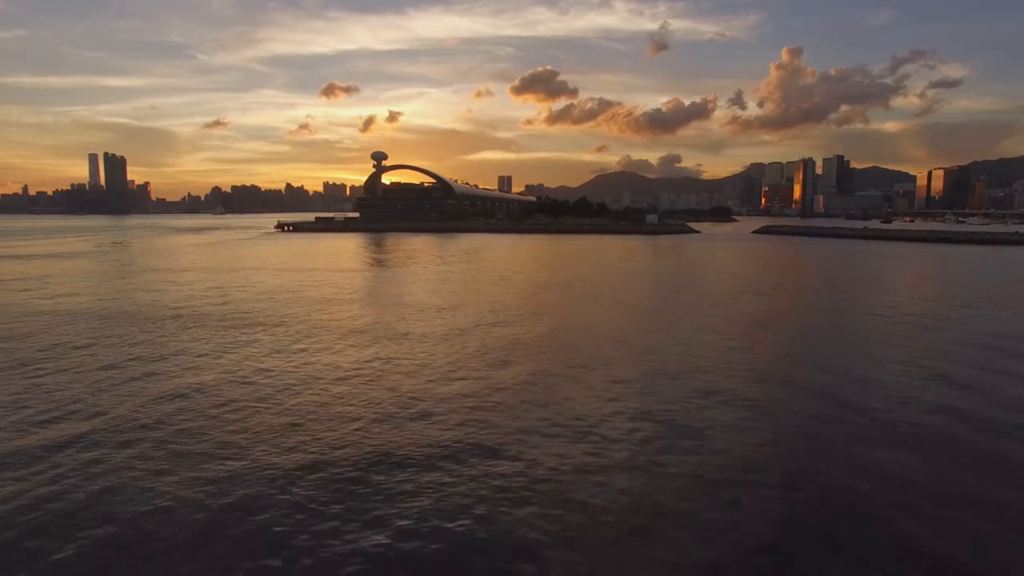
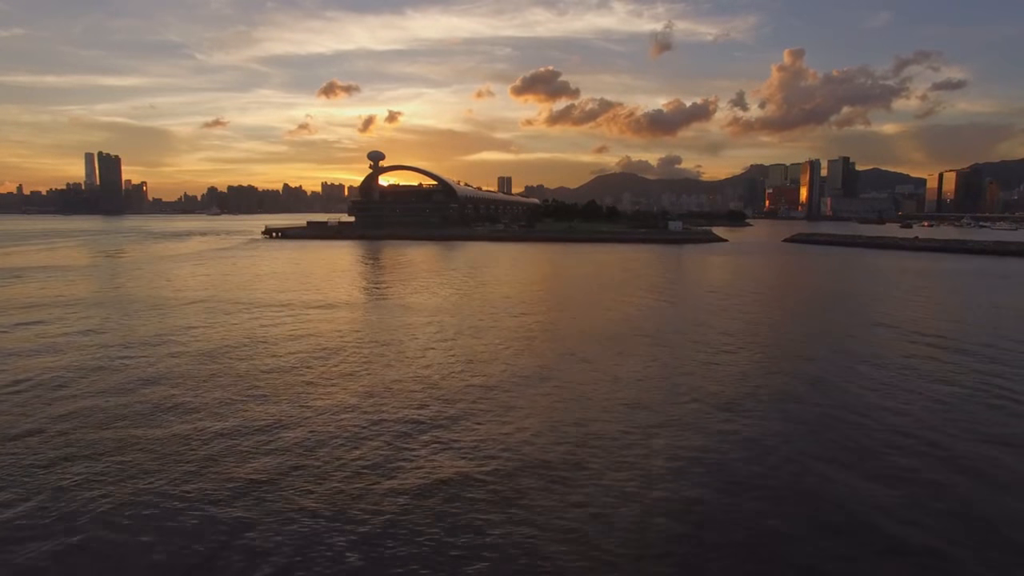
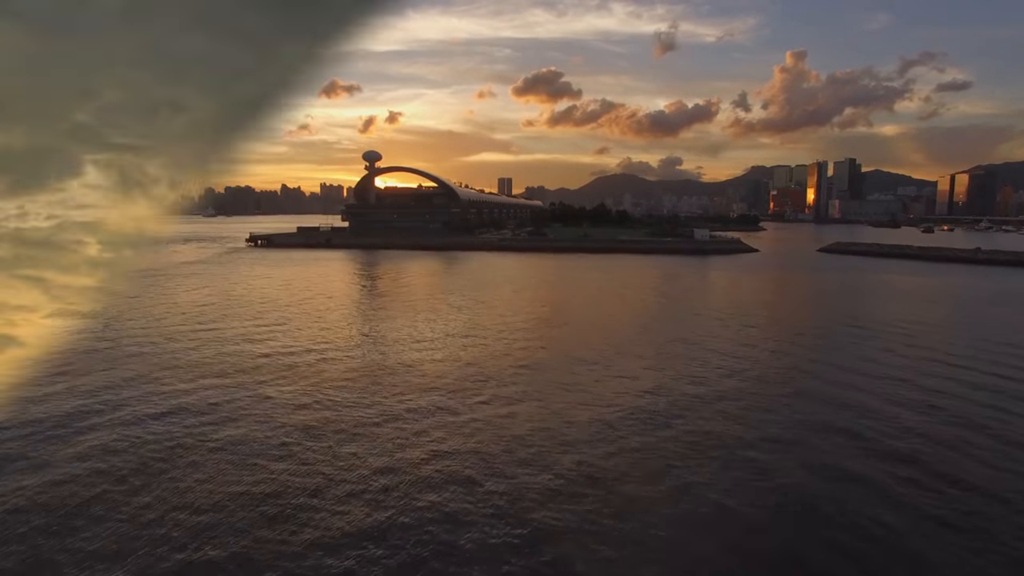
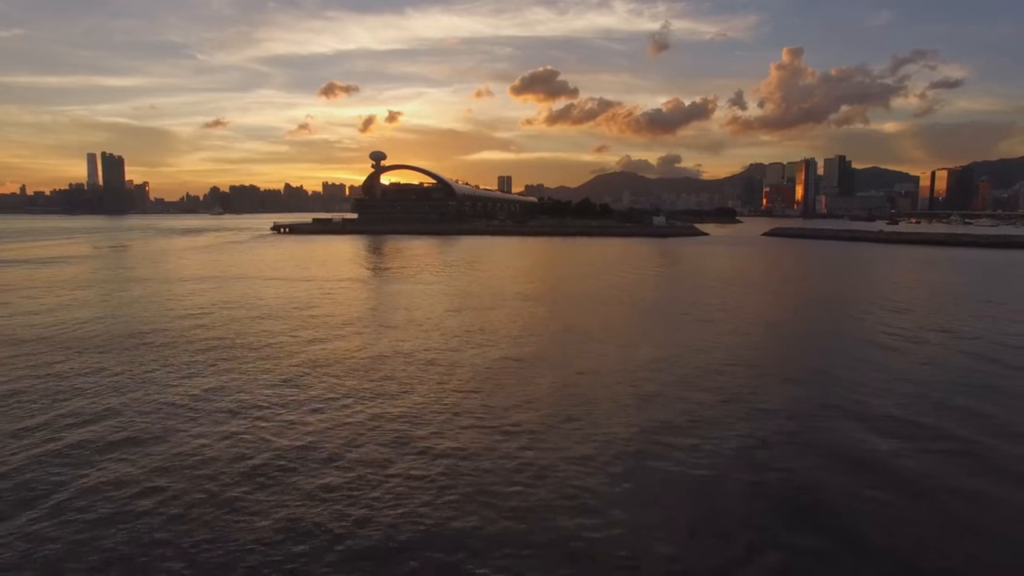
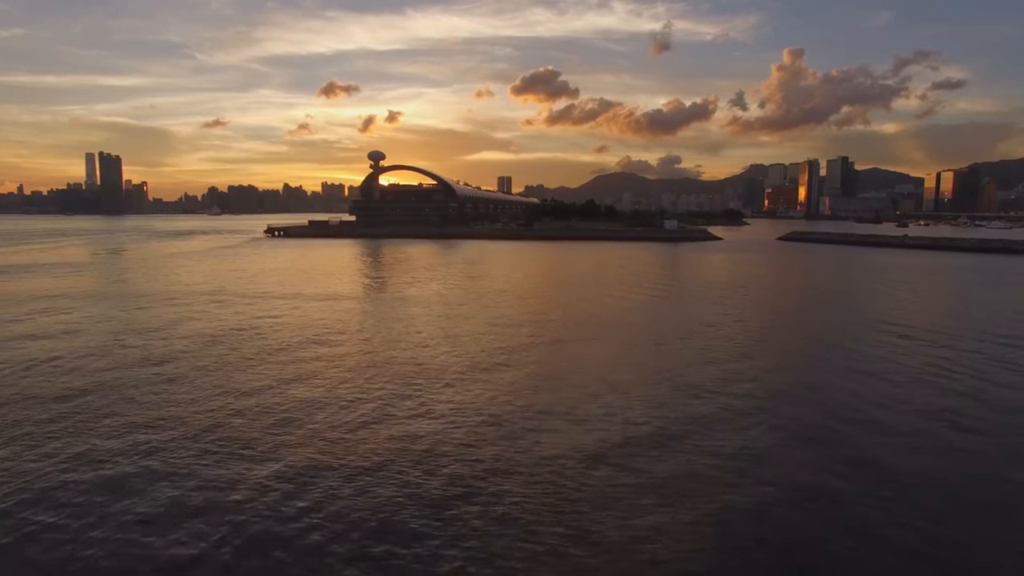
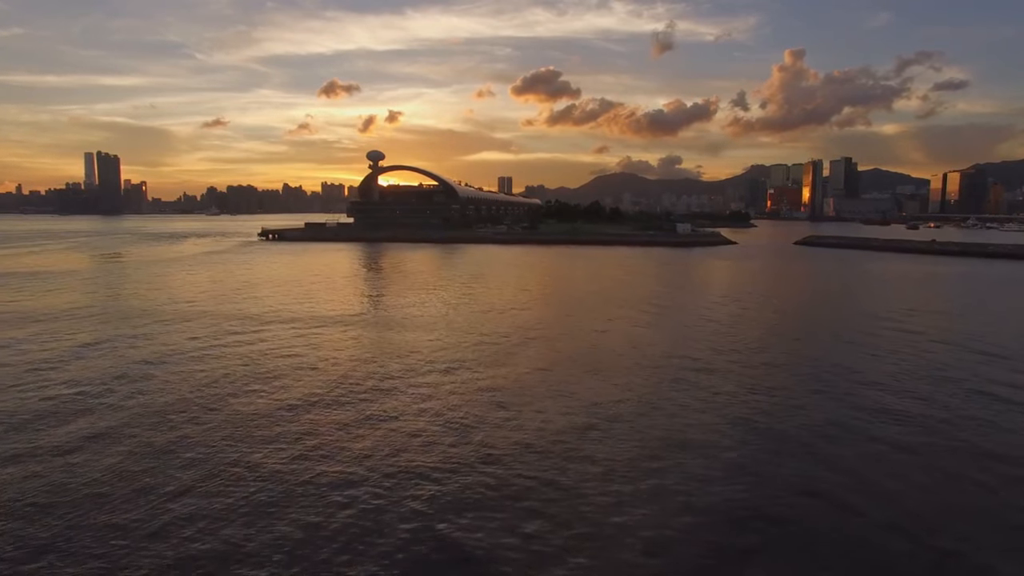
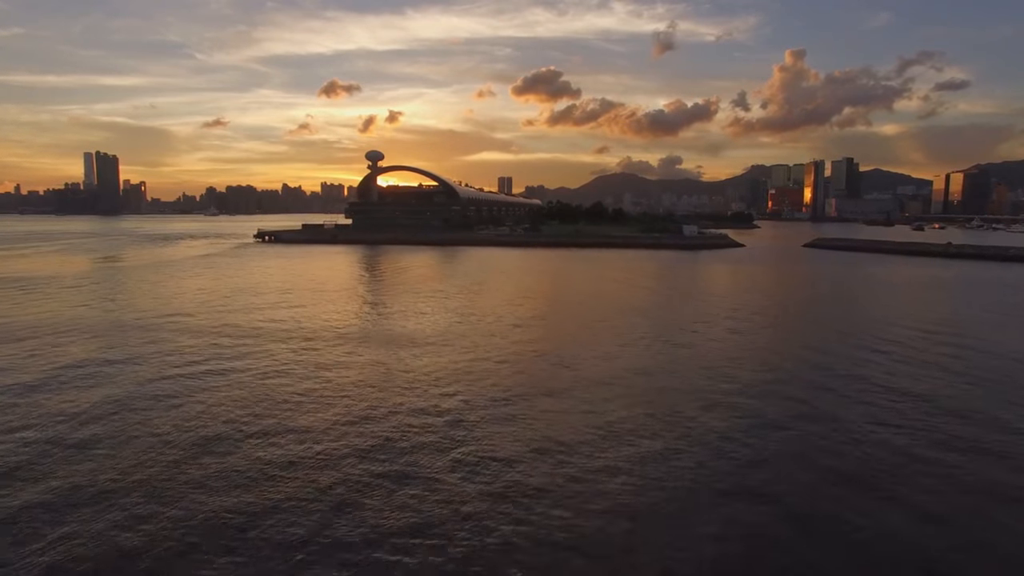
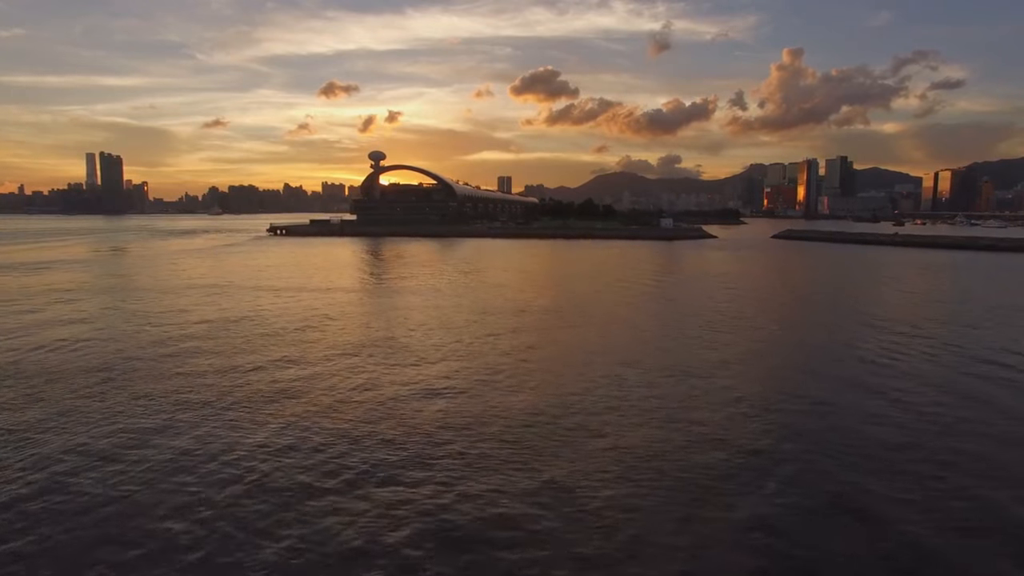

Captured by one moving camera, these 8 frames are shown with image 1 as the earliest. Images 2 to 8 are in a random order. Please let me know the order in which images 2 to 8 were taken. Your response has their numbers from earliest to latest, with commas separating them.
4, 8, 5, 2, 6, 7, 3
